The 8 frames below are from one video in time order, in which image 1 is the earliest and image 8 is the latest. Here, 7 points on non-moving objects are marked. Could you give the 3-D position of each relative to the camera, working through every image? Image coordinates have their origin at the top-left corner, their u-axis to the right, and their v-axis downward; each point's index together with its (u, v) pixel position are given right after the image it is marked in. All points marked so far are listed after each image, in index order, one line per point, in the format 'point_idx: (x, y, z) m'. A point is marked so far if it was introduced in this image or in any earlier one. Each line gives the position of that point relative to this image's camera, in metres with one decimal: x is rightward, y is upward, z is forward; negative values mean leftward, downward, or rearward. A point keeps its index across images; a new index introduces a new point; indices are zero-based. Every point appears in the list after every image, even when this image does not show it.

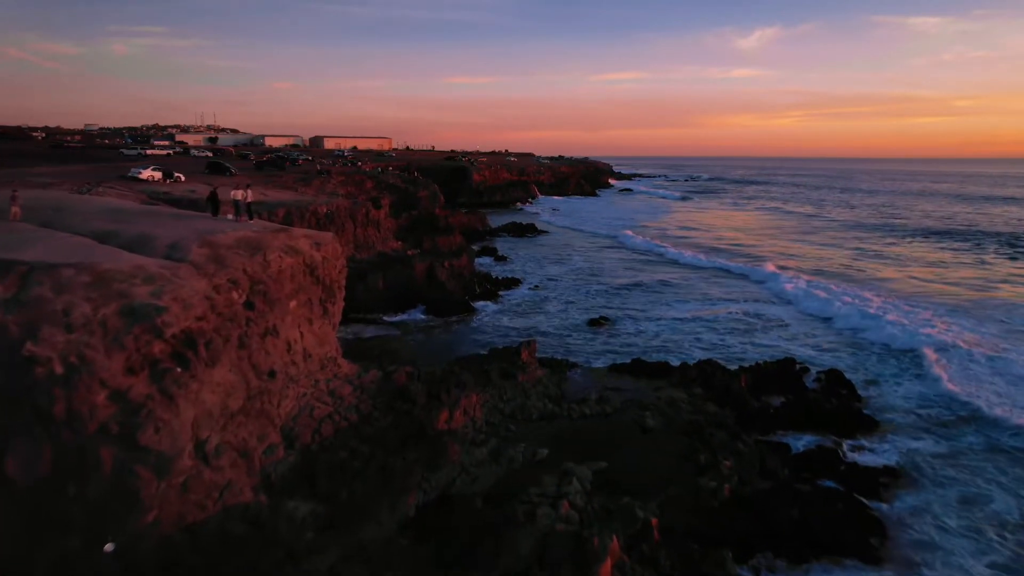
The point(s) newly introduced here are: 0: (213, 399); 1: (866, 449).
0: (-5.4, -2.0, +7.9) m
1: (+9.2, -4.2, +11.2) m
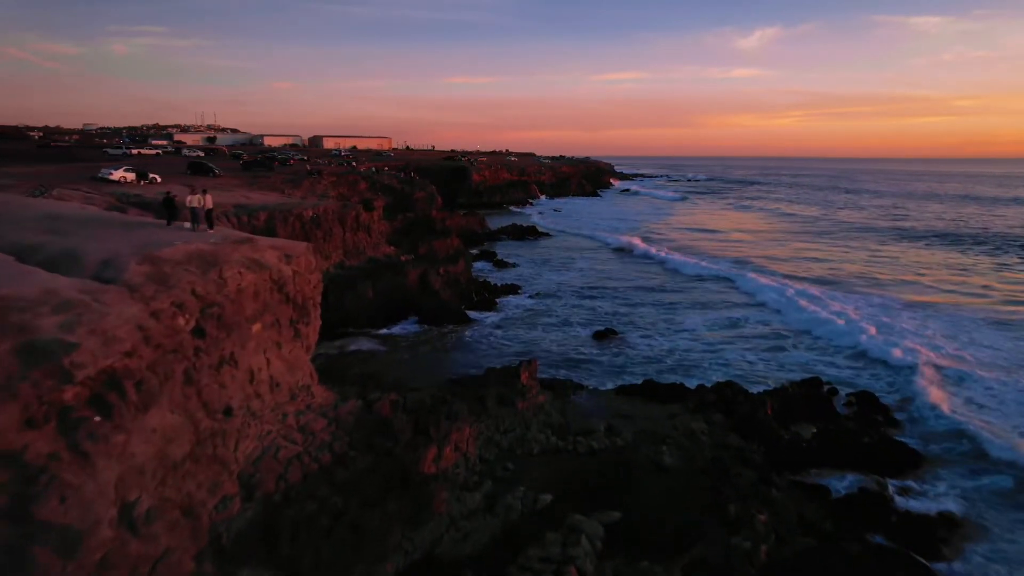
0: (-5.5, -2.5, +6.5) m
1: (+9.1, -4.6, +9.8) m
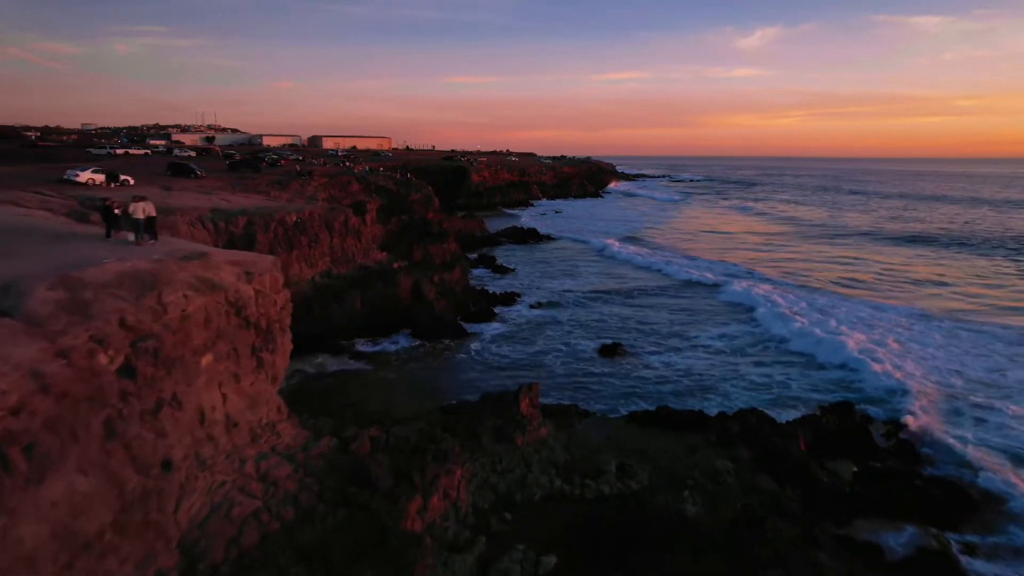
0: (-5.5, -2.9, +5.1) m
1: (+9.1, -5.1, +8.3) m
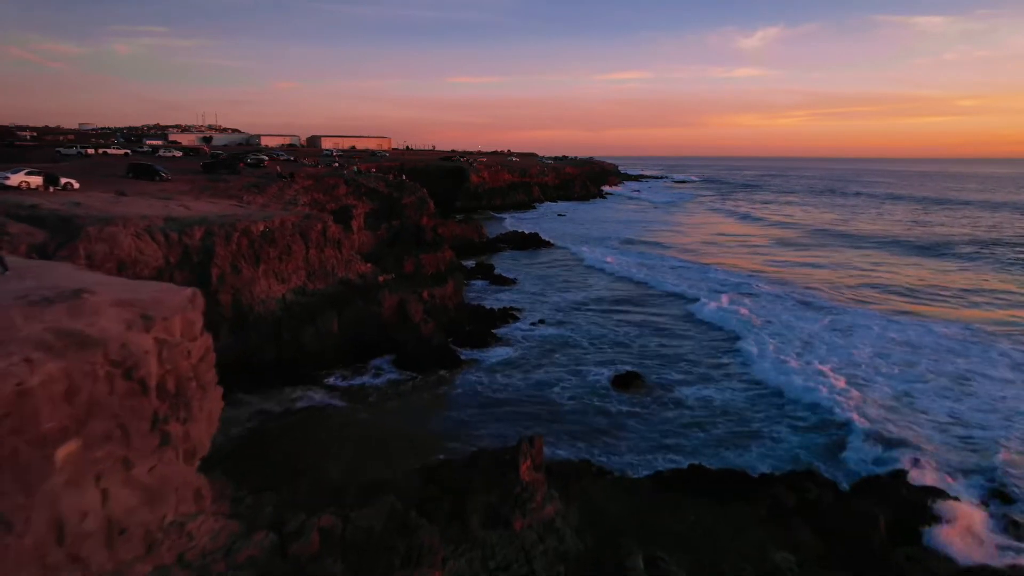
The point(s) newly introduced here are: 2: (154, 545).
0: (-5.6, -3.6, +2.8) m
1: (+9.0, -5.8, +6.0) m
2: (-5.0, -3.6, +6.0) m
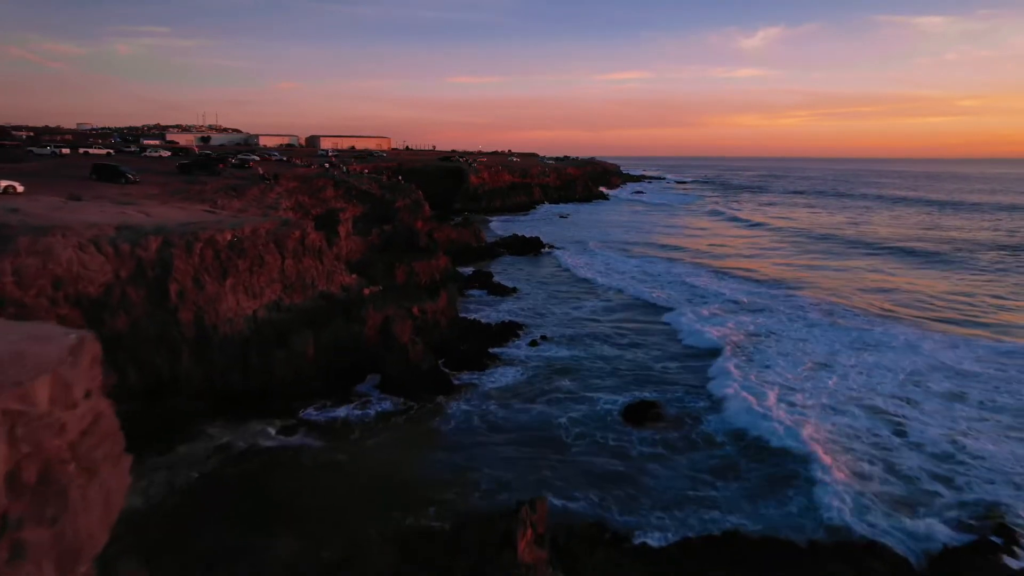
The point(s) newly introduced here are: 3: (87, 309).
0: (-5.7, -4.1, +1.0) m
1: (+8.9, -6.3, +4.2) m
2: (-5.0, -4.1, +4.2) m
3: (-11.5, -0.6, +11.8) m
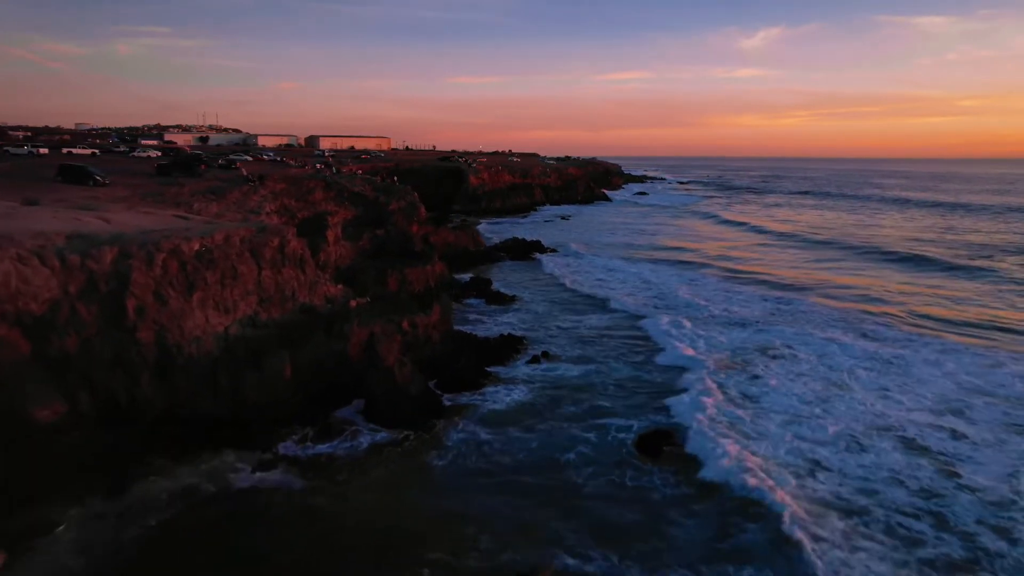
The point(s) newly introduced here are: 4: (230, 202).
0: (-5.7, -4.6, -0.4) m
1: (+8.9, -6.8, +2.8) m
2: (-5.1, -4.5, +2.8) m
3: (-11.6, -1.0, +10.4) m
4: (-12.4, +3.8, +19.1) m
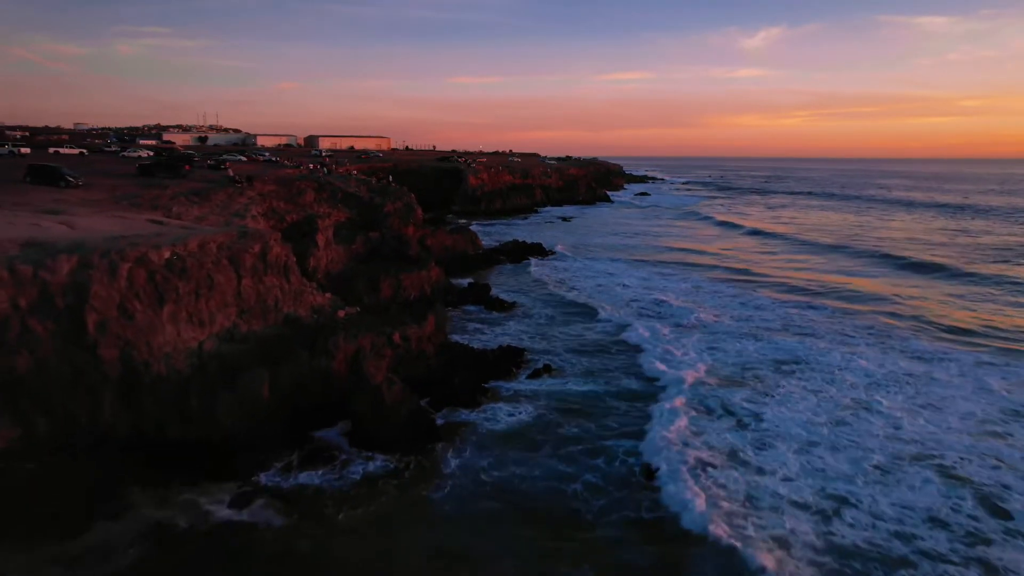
0: (-5.8, -4.9, -1.5) m
1: (+8.9, -7.1, +1.7) m
2: (-5.1, -4.9, +1.7) m
3: (-11.6, -1.3, +9.3) m
4: (-12.4, +3.5, +18.0) m
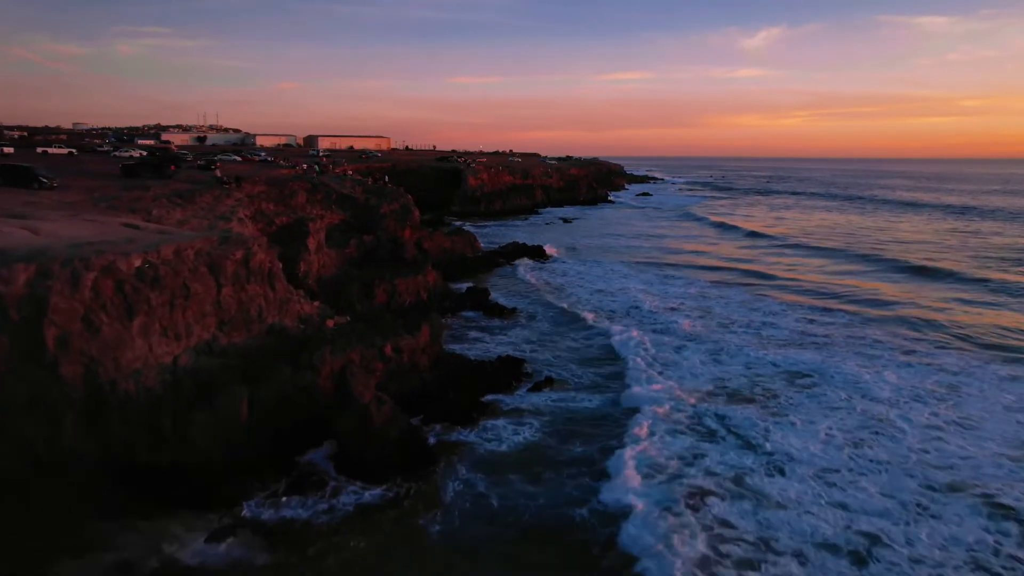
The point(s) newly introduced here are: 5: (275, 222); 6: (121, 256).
0: (-5.8, -5.2, -2.4) m
1: (+8.9, -7.4, +0.7) m
2: (-5.1, -5.1, +0.8) m
3: (-11.6, -1.6, +8.4) m
4: (-12.4, +3.2, +17.1) m
5: (-10.1, +2.8, +18.5) m
6: (-9.7, +0.9, +10.8) m
